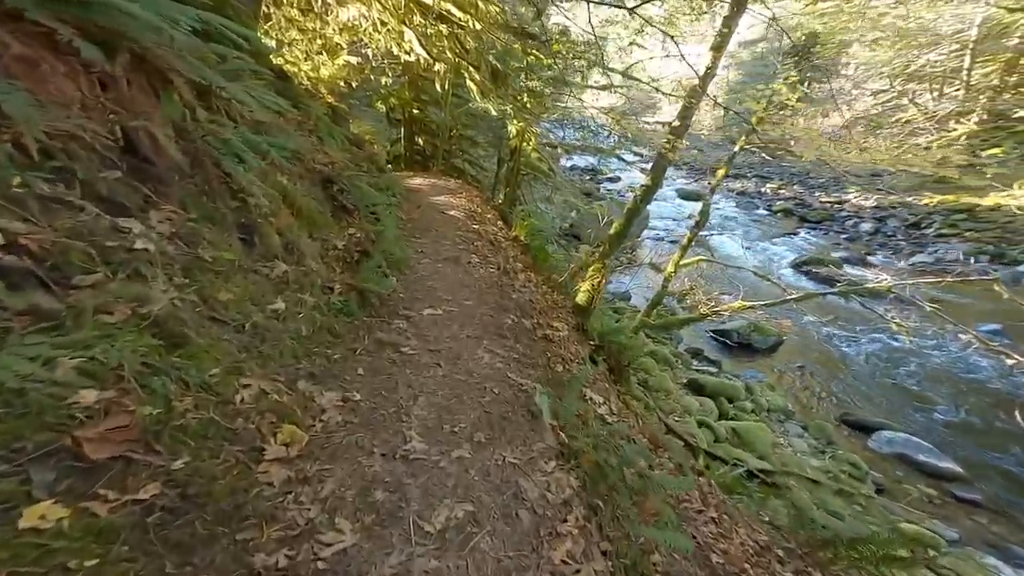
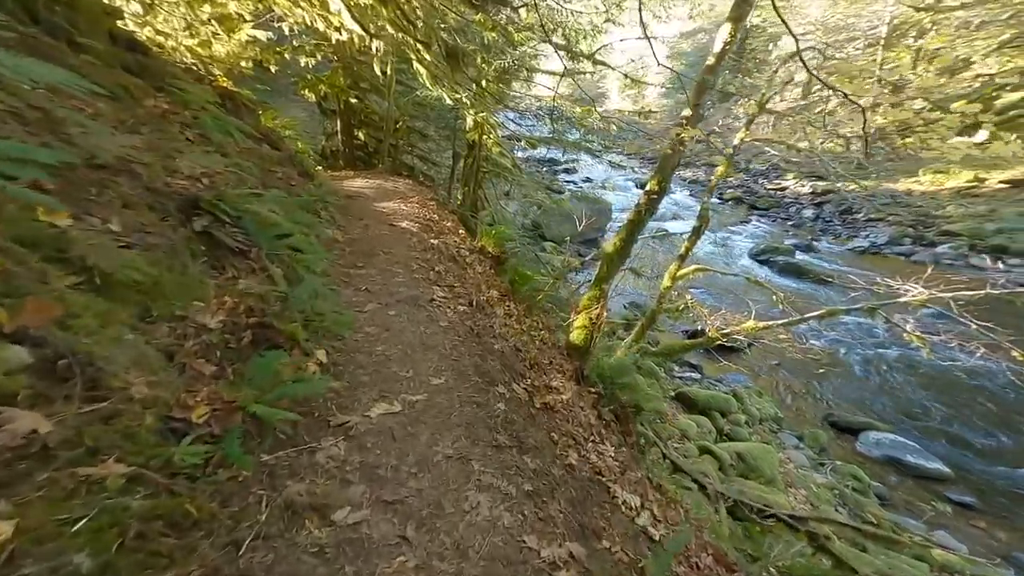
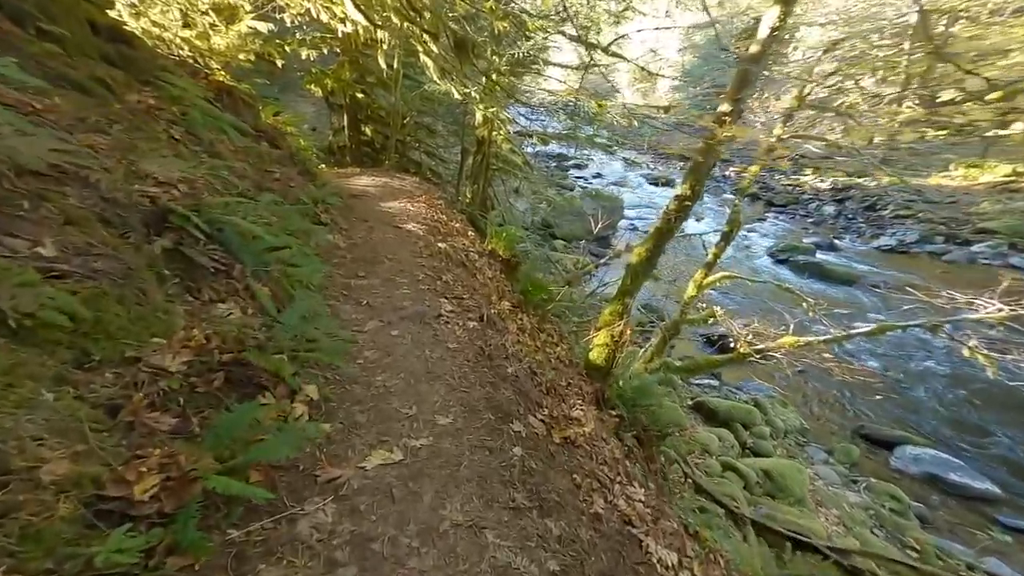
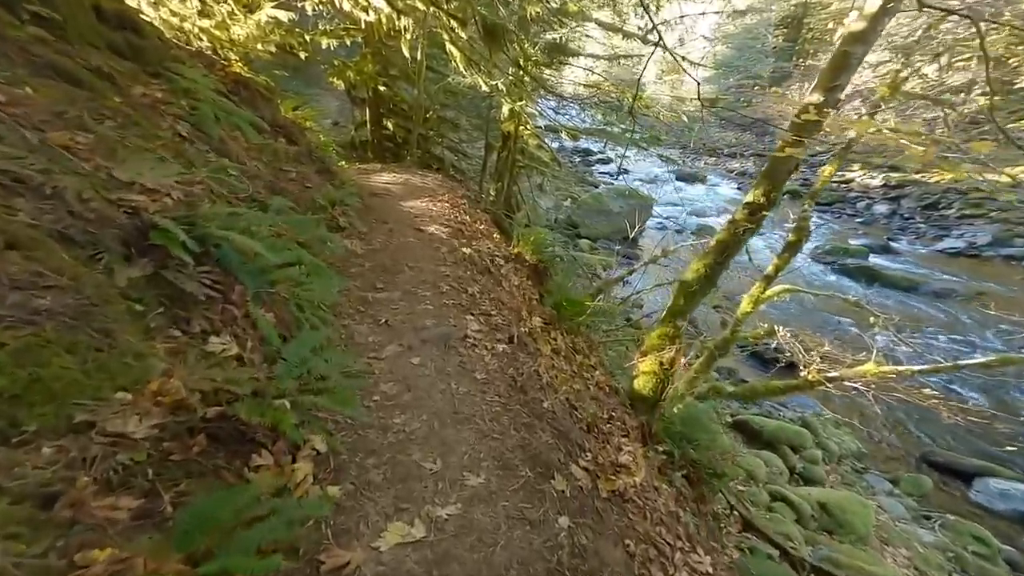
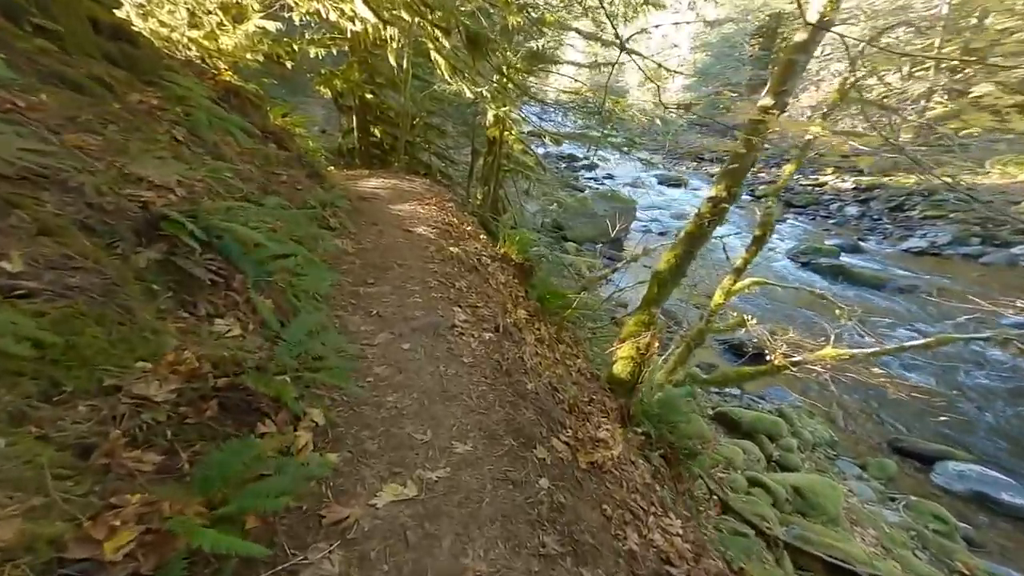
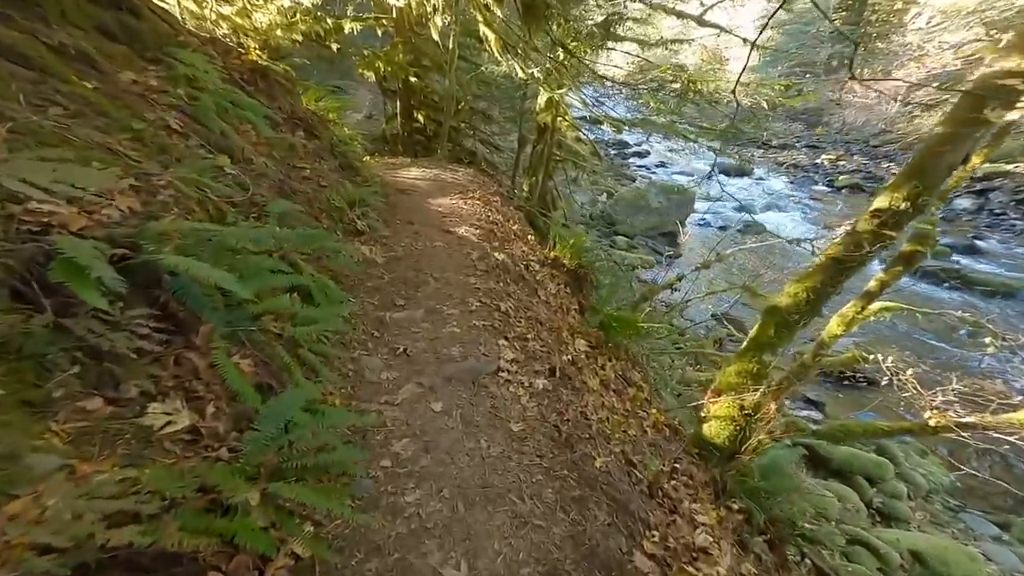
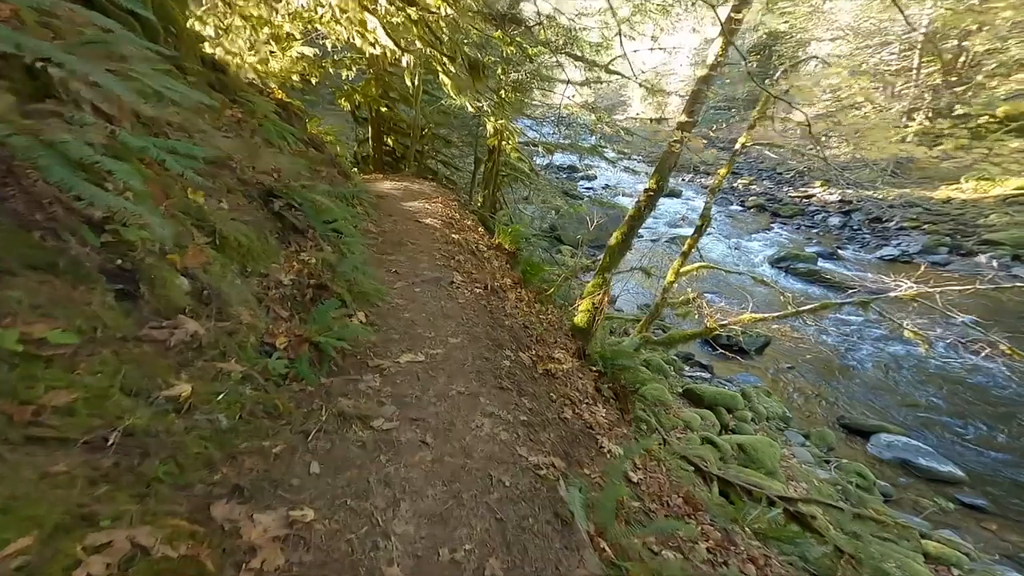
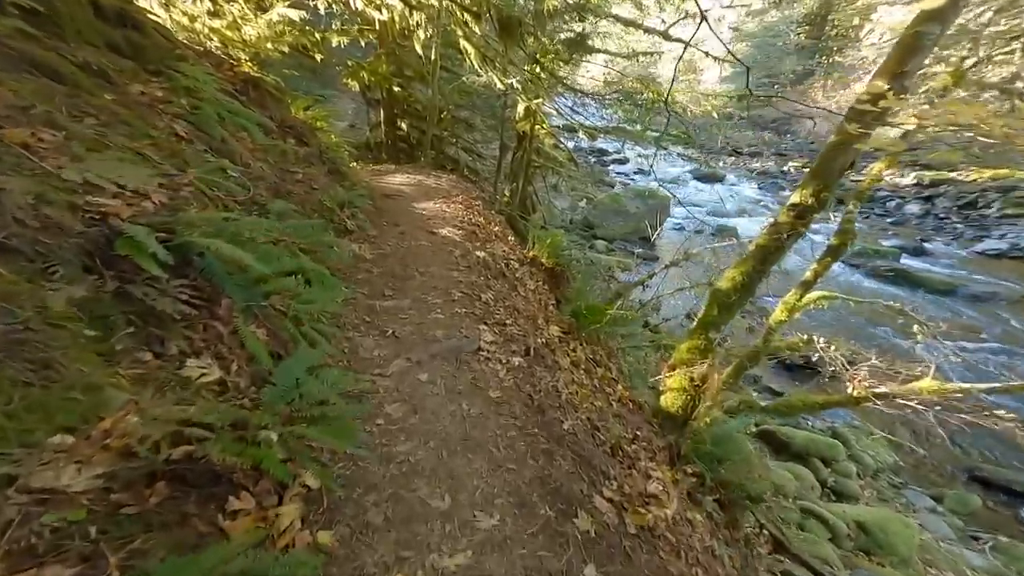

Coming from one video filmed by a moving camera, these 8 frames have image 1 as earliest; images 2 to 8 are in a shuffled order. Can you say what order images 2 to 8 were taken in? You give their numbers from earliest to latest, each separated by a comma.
7, 2, 3, 5, 4, 8, 6
